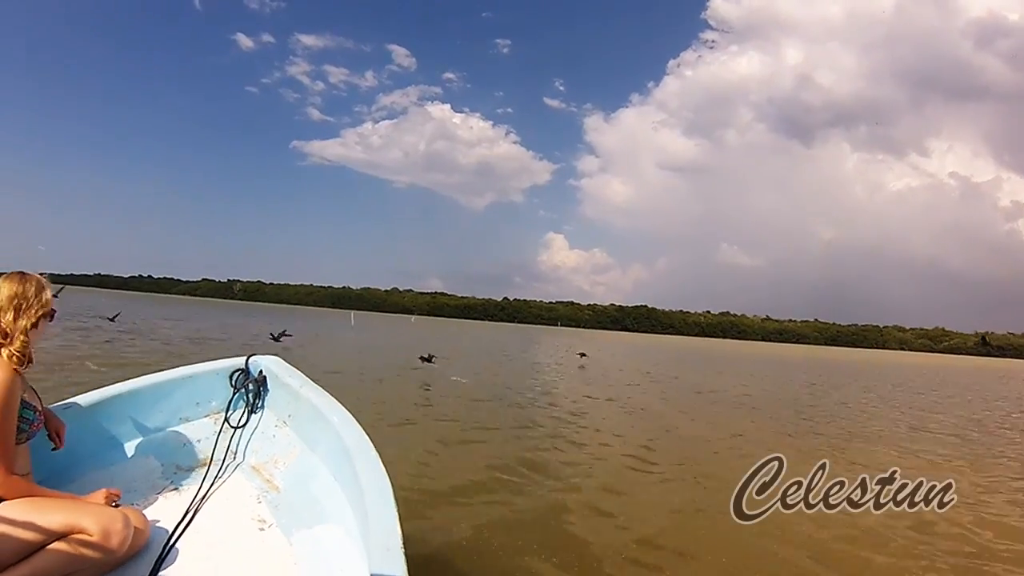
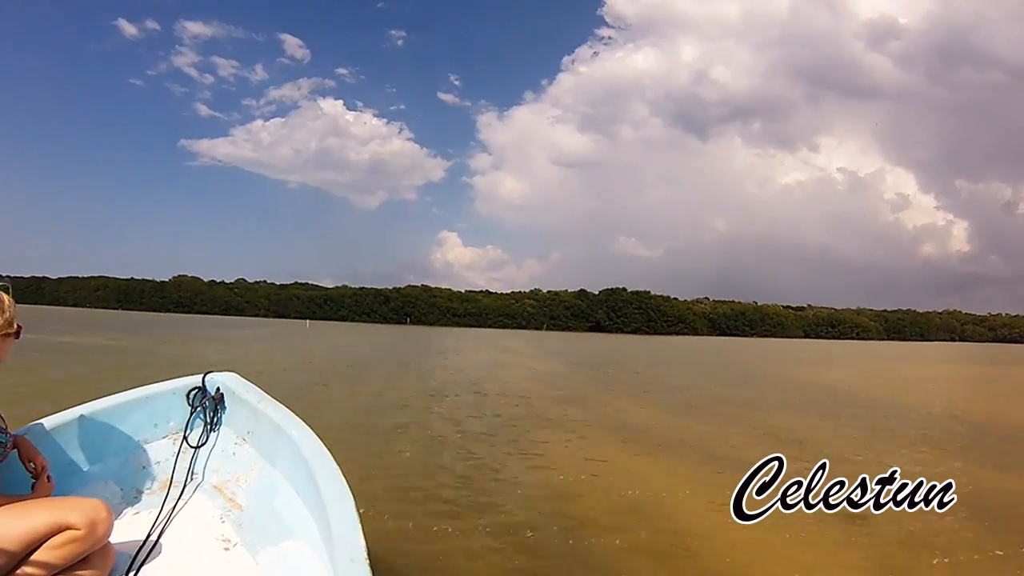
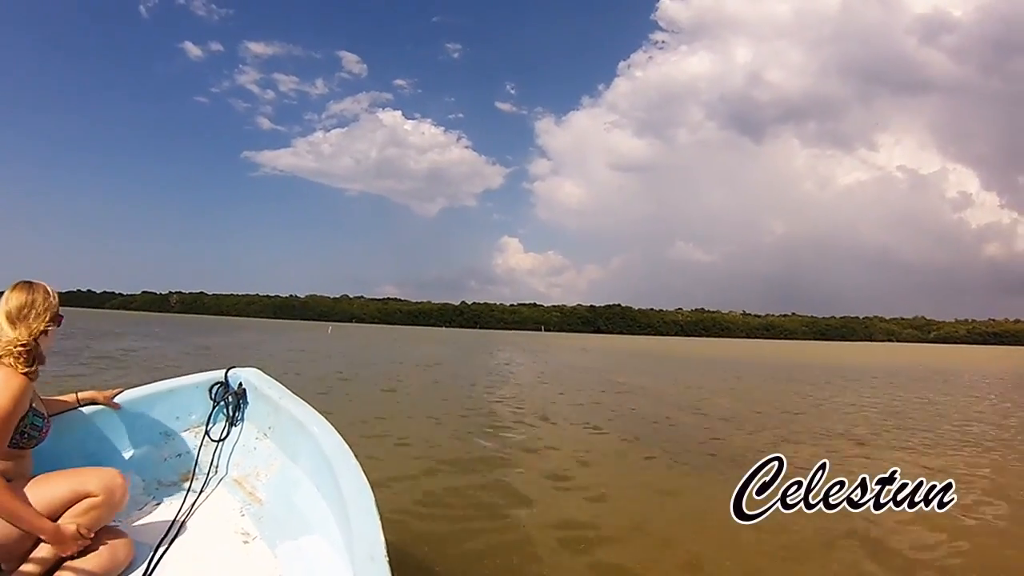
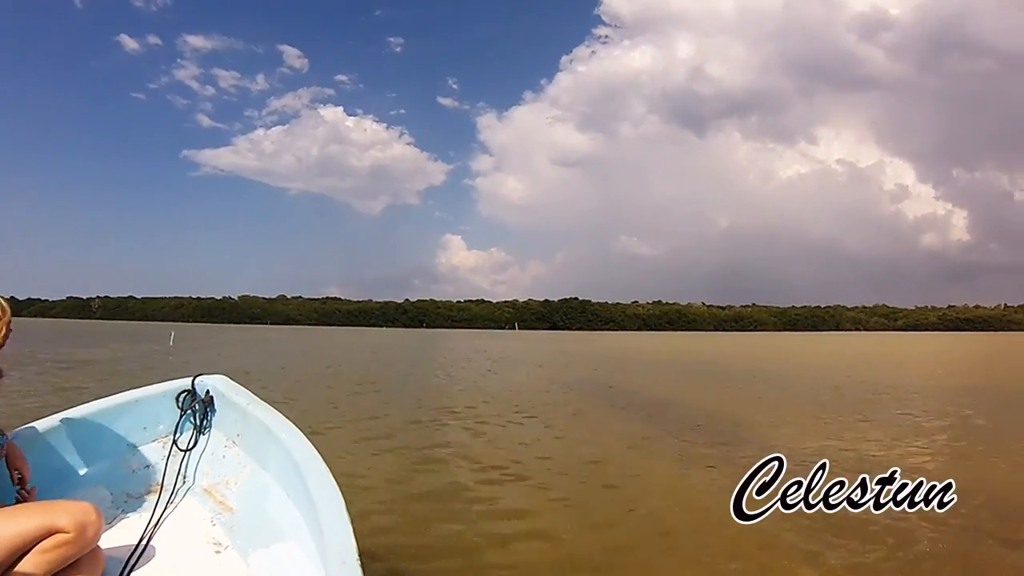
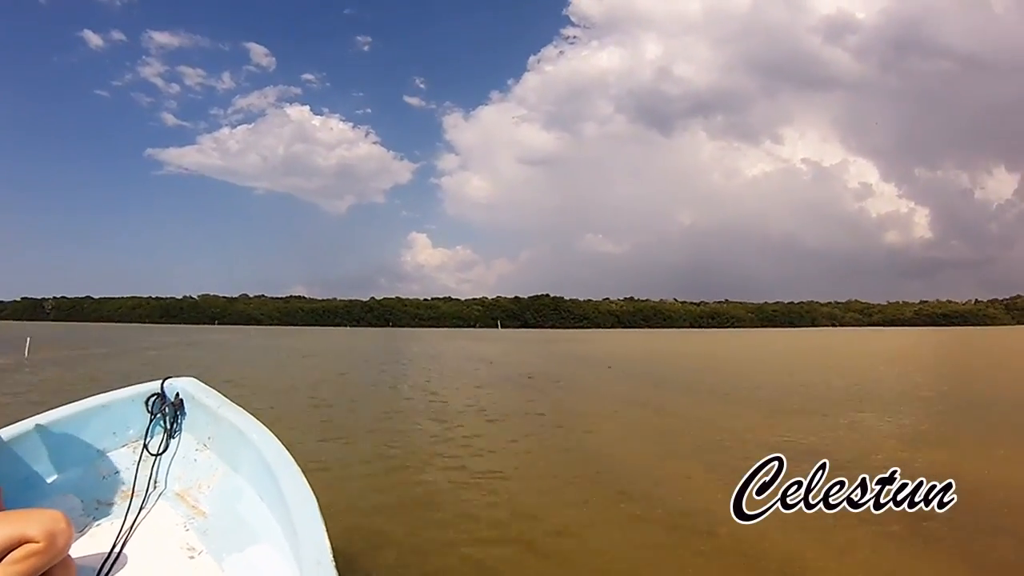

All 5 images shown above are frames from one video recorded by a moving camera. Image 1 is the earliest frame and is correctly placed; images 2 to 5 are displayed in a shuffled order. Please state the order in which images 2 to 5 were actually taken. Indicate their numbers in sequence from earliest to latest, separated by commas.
3, 4, 5, 2
